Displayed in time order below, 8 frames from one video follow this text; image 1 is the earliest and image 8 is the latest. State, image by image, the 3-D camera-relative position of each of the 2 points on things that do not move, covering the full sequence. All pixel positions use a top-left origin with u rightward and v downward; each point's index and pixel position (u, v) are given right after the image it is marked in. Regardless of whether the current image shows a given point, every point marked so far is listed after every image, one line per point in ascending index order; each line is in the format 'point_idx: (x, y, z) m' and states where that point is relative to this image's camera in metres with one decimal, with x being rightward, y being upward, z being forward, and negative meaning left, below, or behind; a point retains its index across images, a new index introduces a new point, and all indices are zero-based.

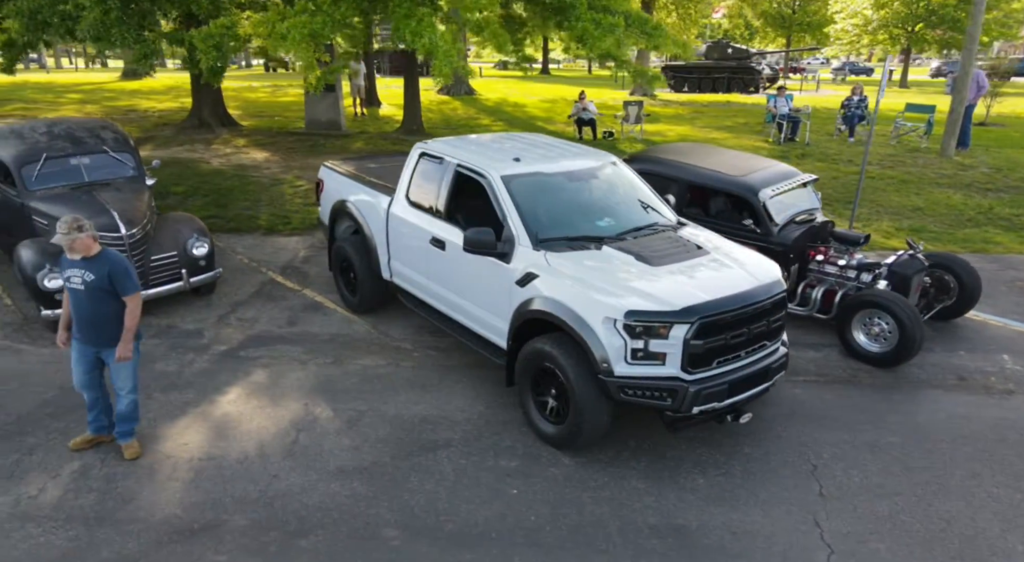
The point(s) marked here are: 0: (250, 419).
0: (-1.5, -0.8, +3.8) m
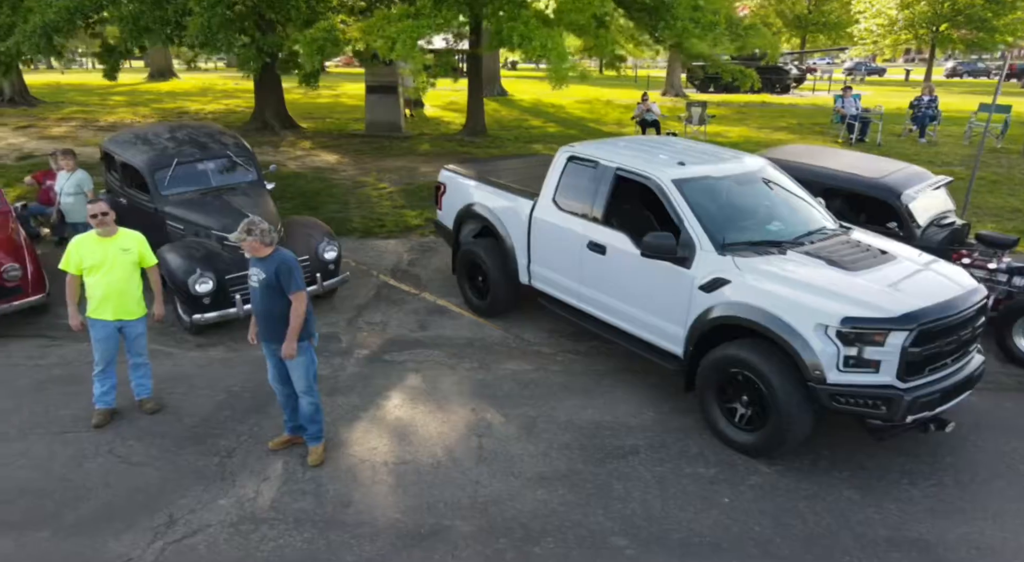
0: (-0.5, -0.8, +3.8) m
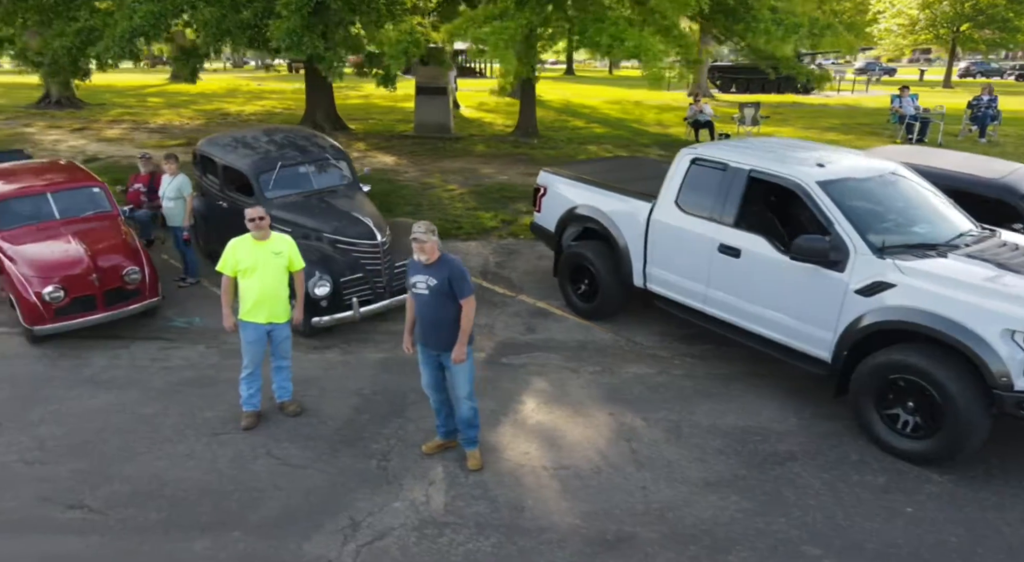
0: (+0.3, -0.8, +3.8) m
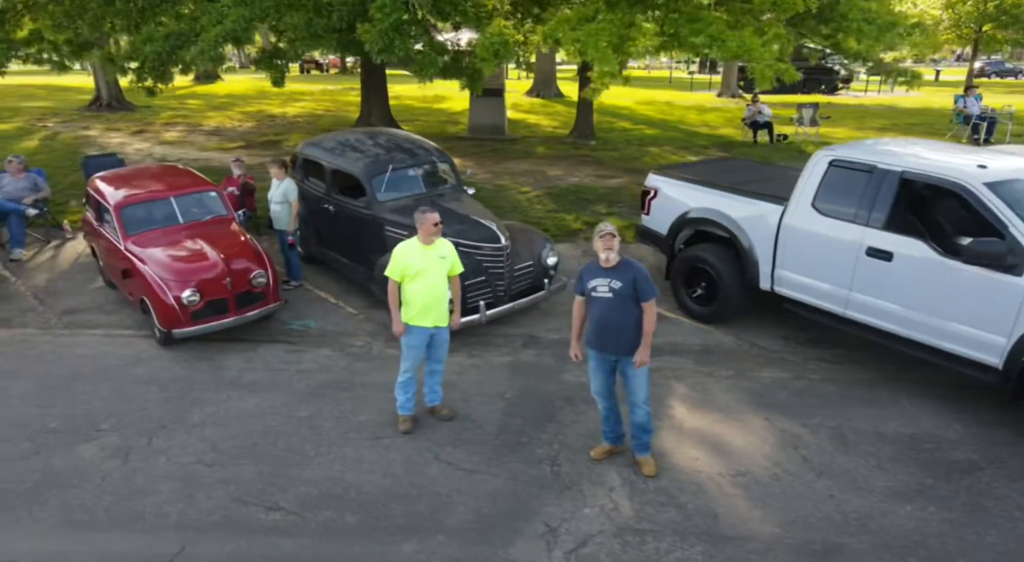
0: (+1.2, -0.9, +3.8) m
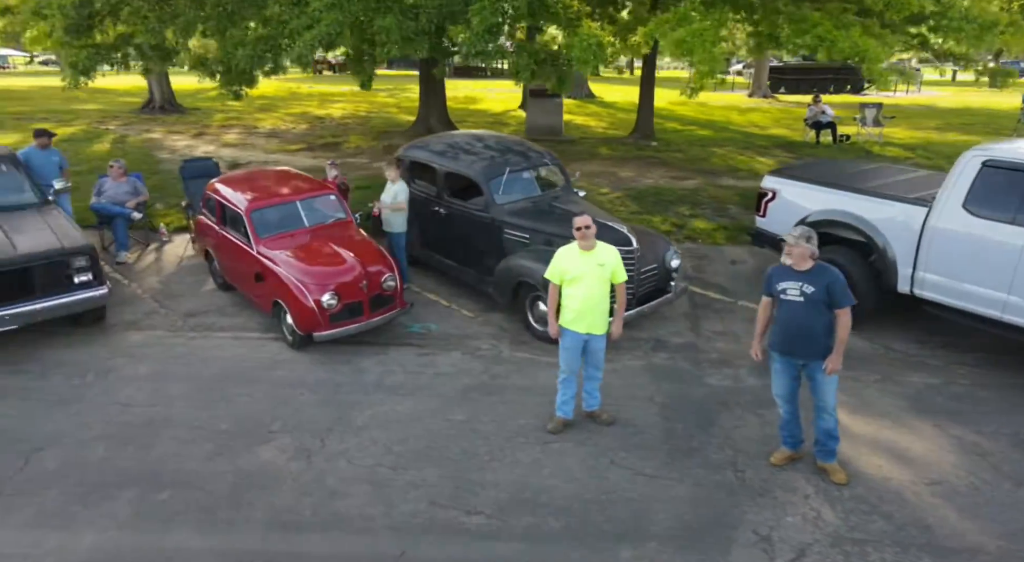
0: (+2.2, -0.9, +3.7) m
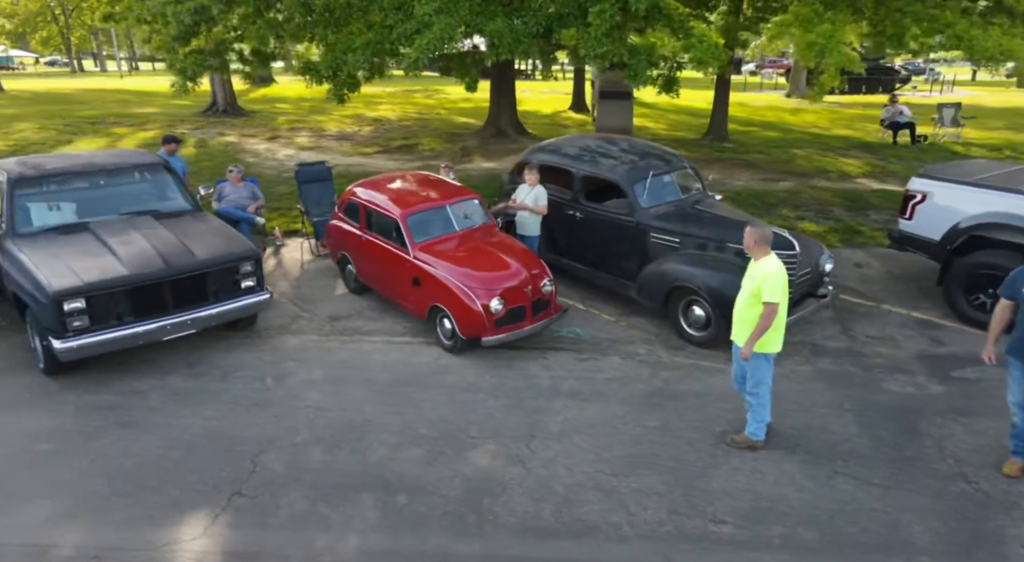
0: (+3.3, -0.9, +3.6) m
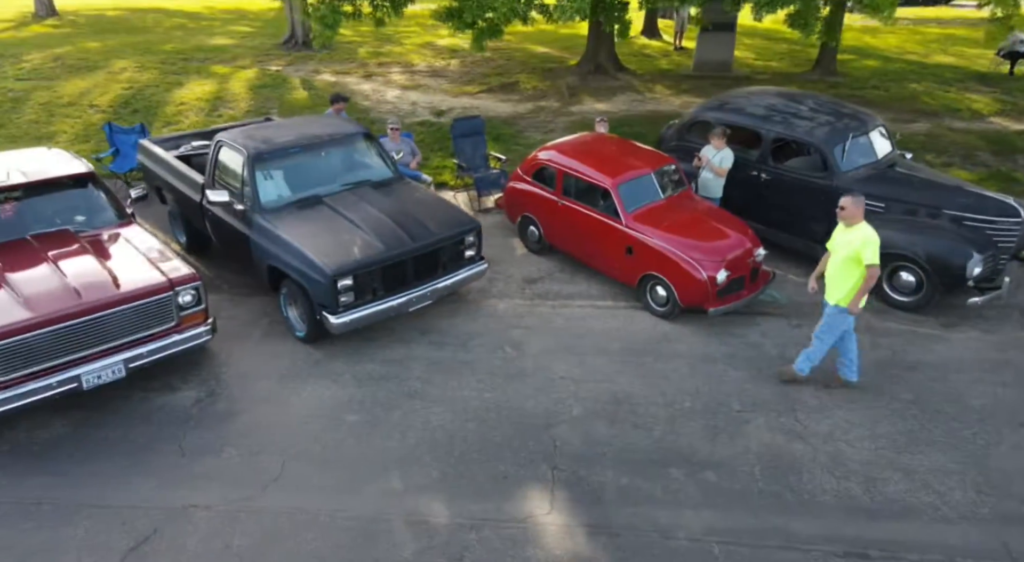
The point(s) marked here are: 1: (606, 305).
0: (+4.9, -0.8, +3.7) m
1: (+0.8, -0.2, +5.6) m
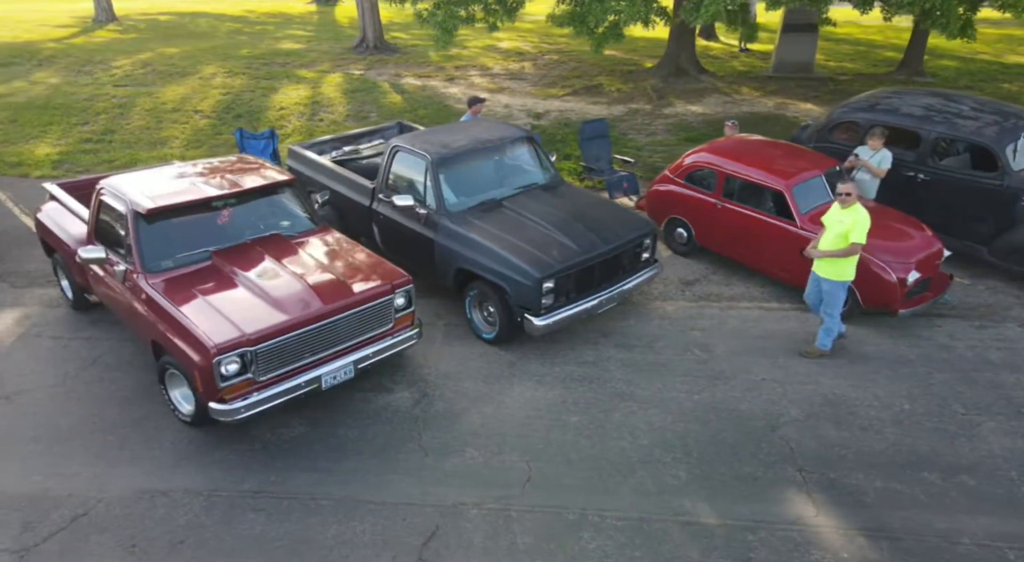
0: (+6.2, -0.9, +3.5) m
1: (+2.1, -0.2, +5.6) m
